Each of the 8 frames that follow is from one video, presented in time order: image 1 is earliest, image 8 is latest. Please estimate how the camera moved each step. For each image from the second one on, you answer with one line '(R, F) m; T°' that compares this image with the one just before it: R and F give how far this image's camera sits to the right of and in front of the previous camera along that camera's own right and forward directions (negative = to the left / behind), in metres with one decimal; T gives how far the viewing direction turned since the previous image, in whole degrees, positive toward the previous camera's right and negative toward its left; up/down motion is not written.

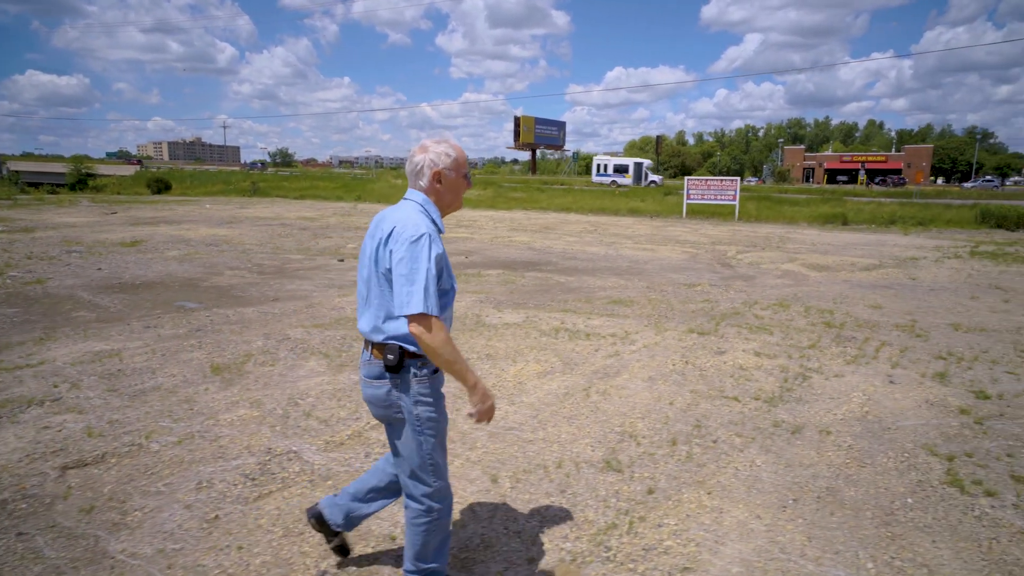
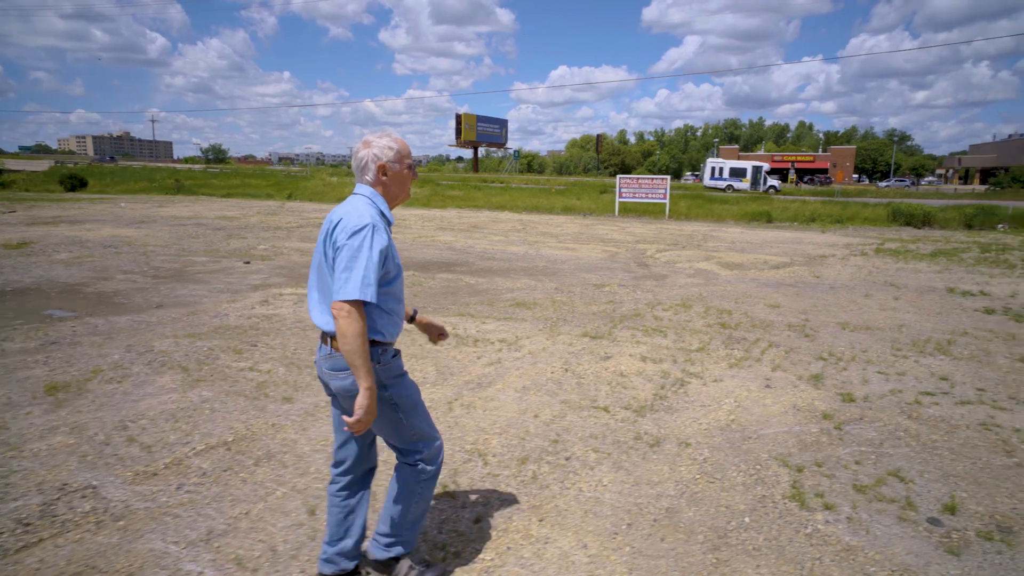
(+0.6, +0.3) m; +5°
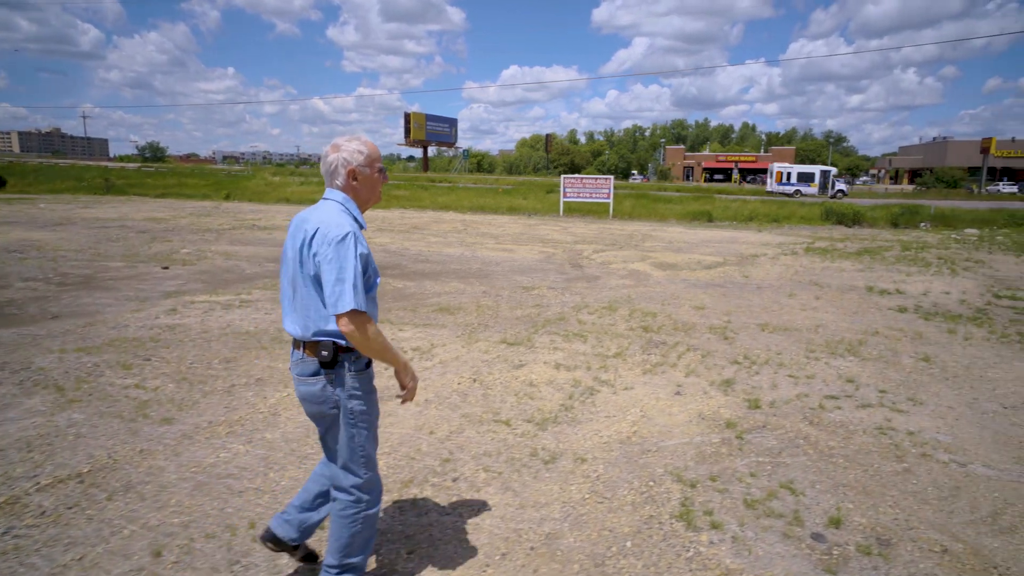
(+0.4, +0.2) m; +4°
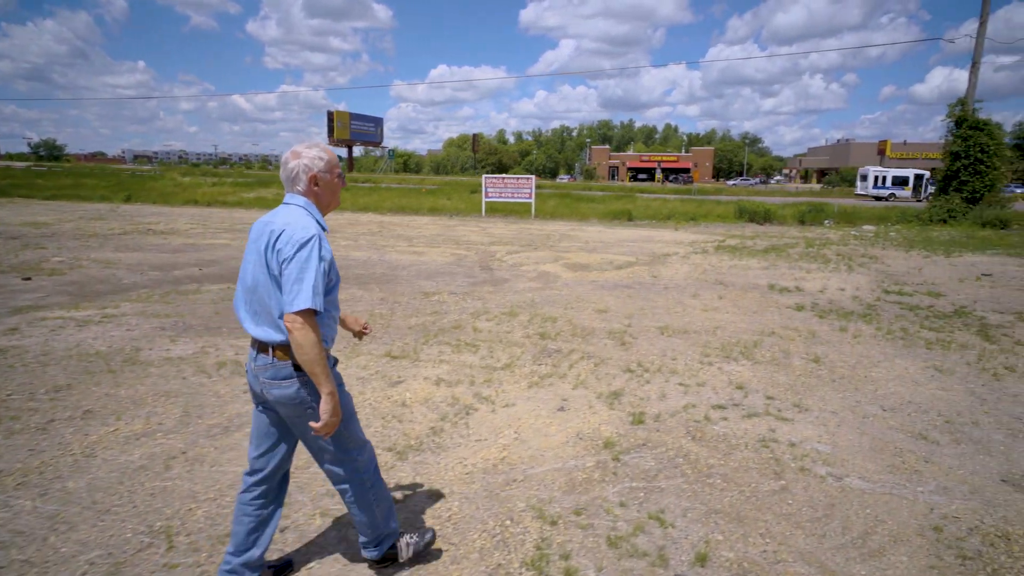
(+0.5, +0.4) m; +6°
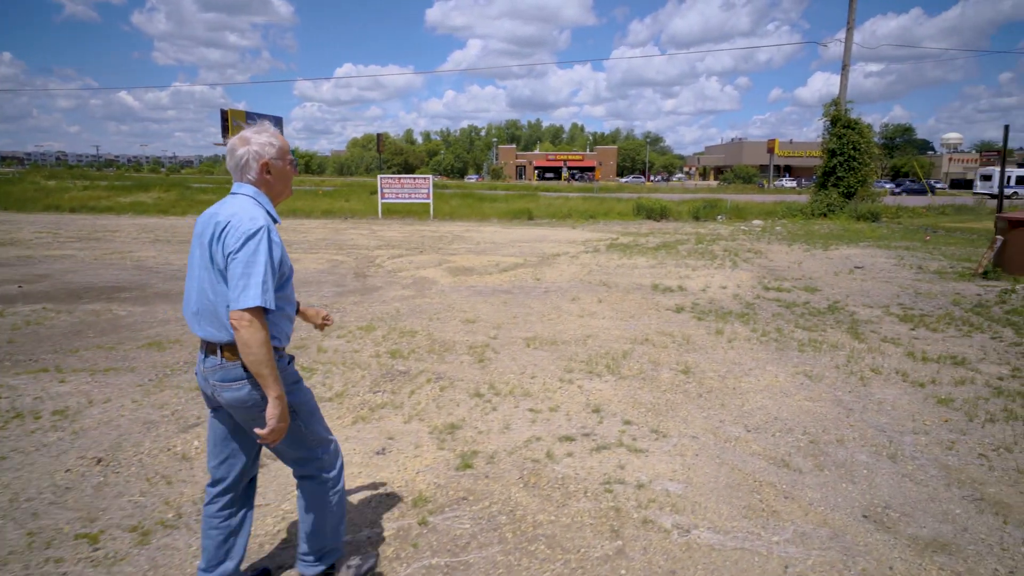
(+0.7, +0.7) m; +8°
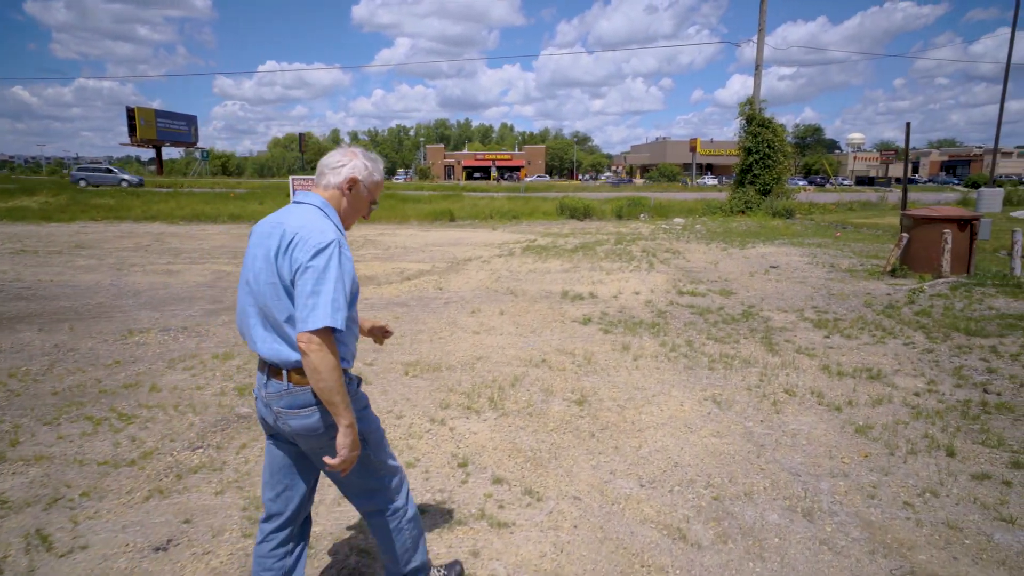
(+0.5, +0.8) m; +6°
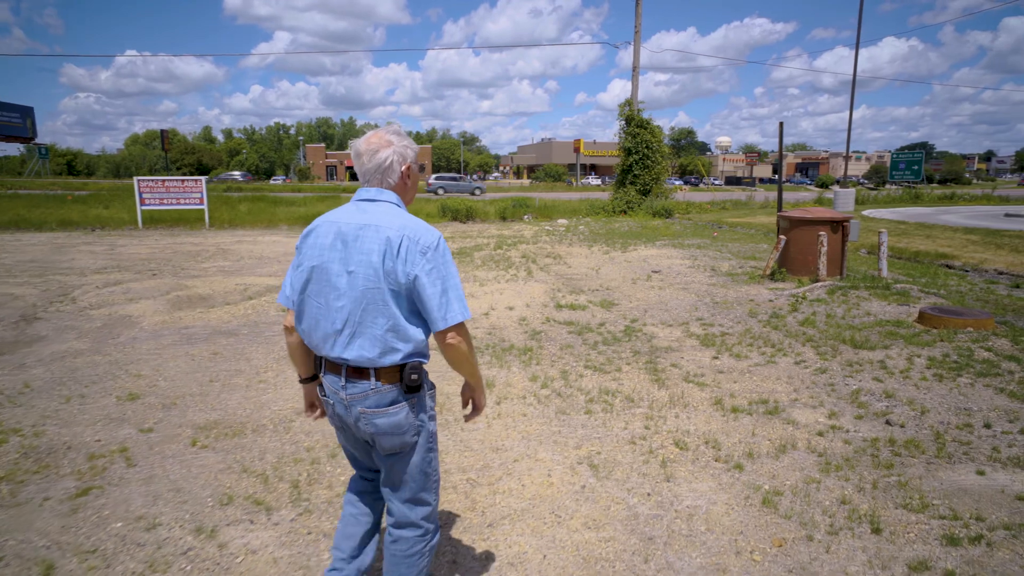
(+0.5, +1.2) m; +10°
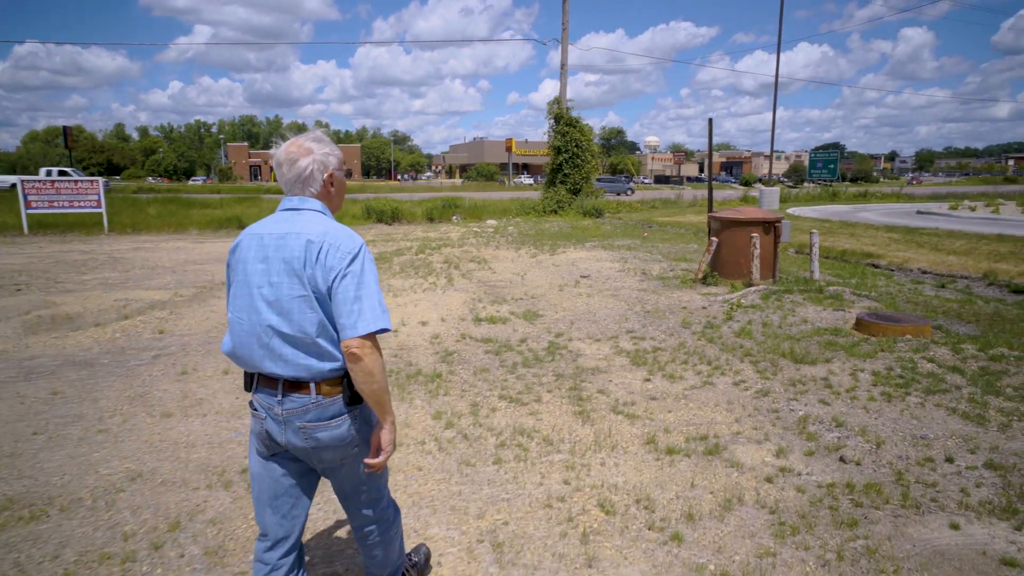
(+0.3, +0.8) m; +6°
